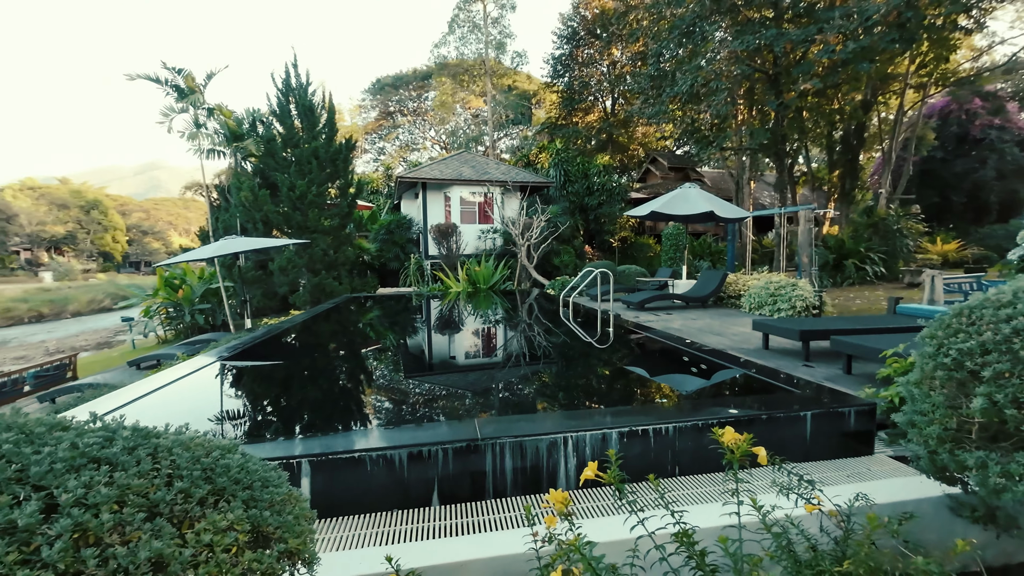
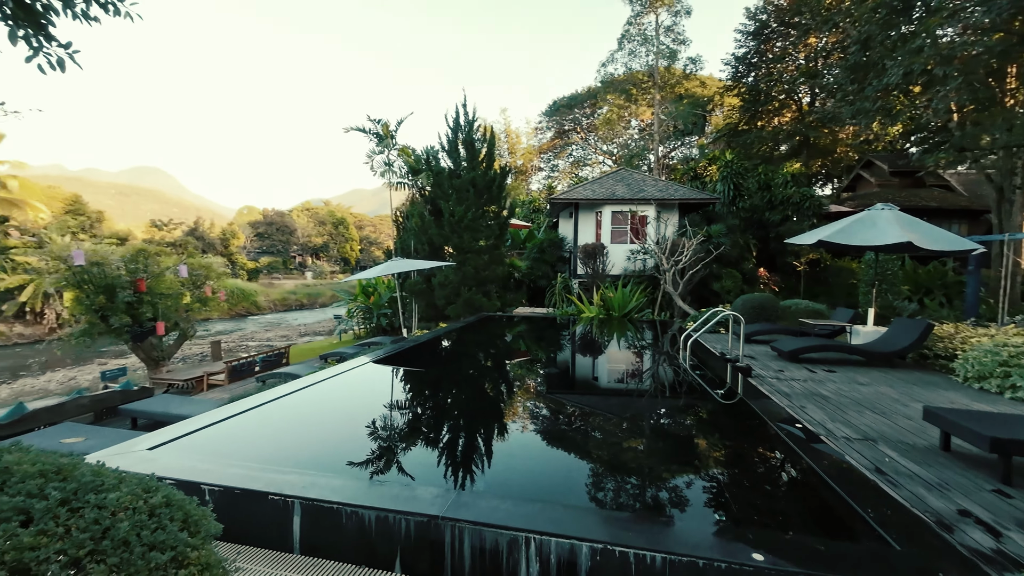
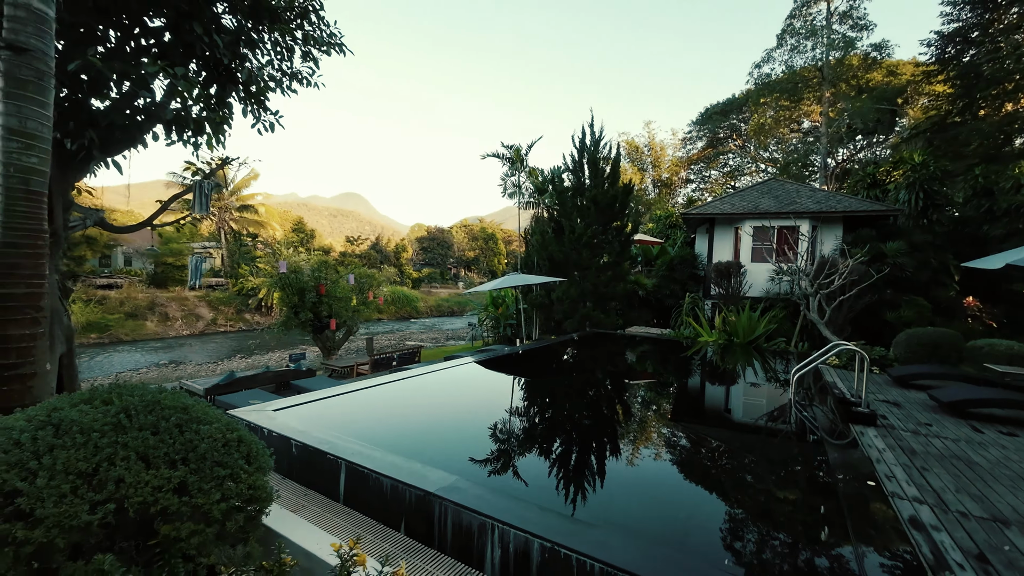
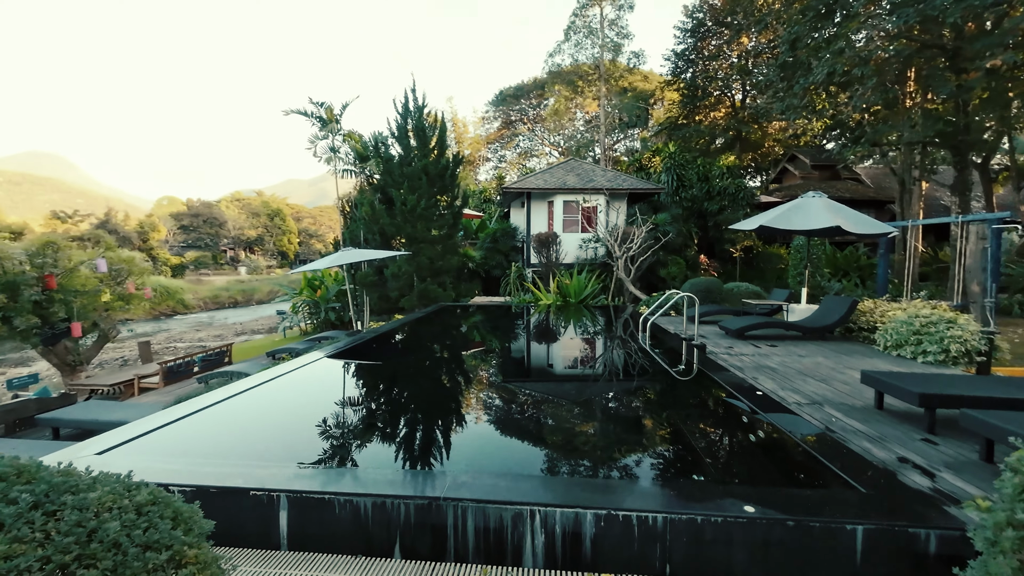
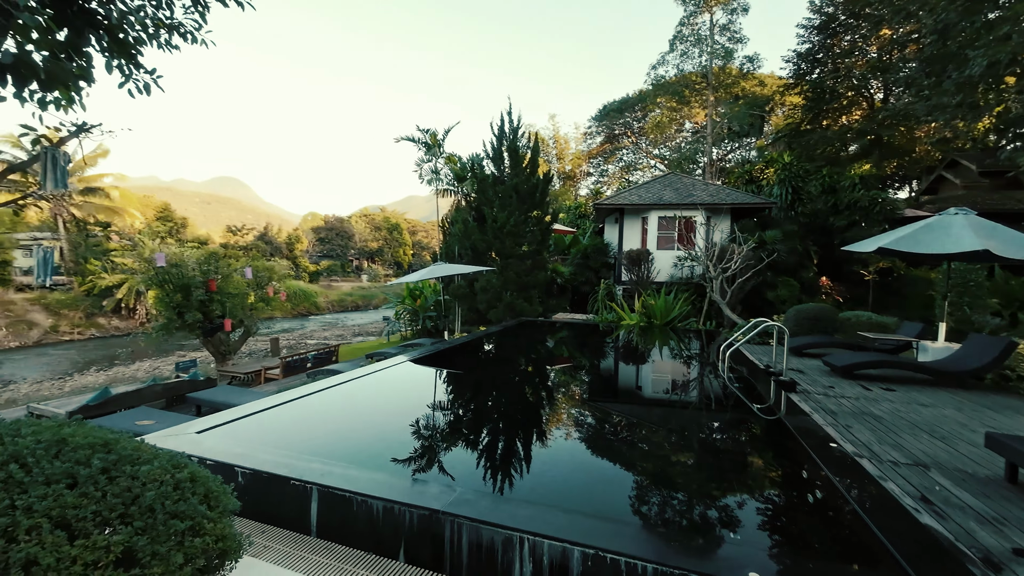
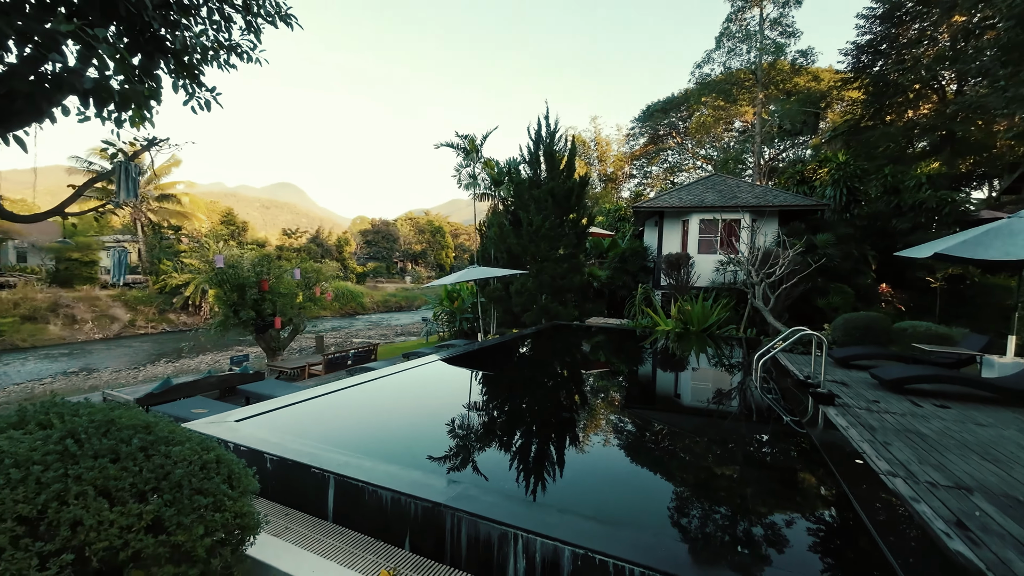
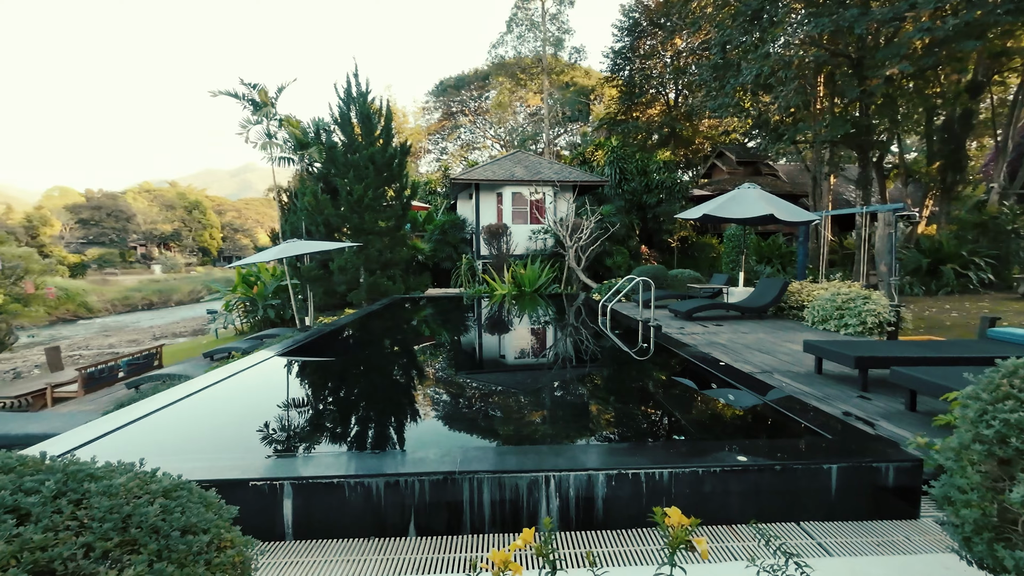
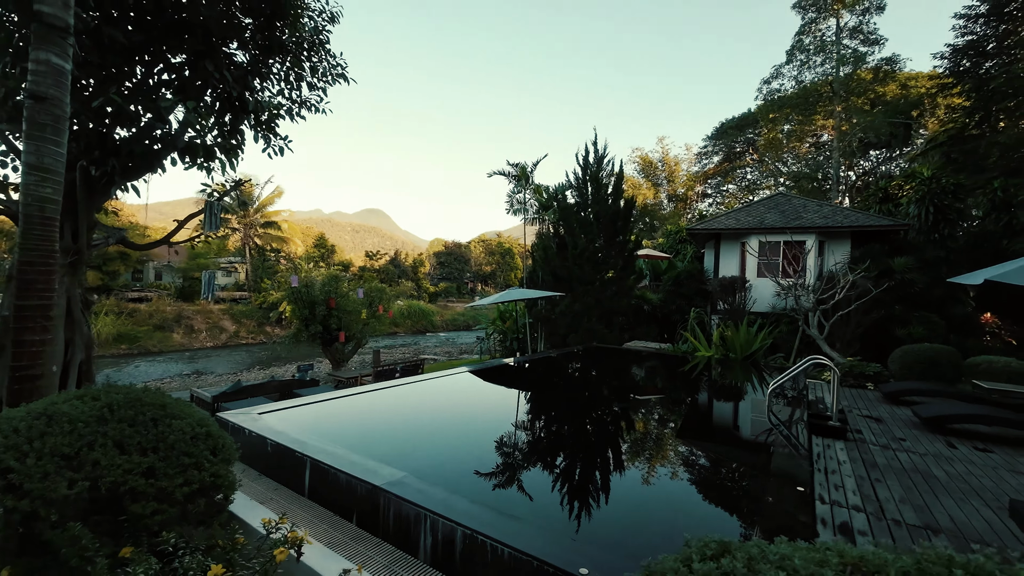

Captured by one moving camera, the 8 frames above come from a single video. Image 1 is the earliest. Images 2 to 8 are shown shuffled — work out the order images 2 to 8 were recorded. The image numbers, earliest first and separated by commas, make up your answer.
7, 4, 2, 5, 6, 3, 8
